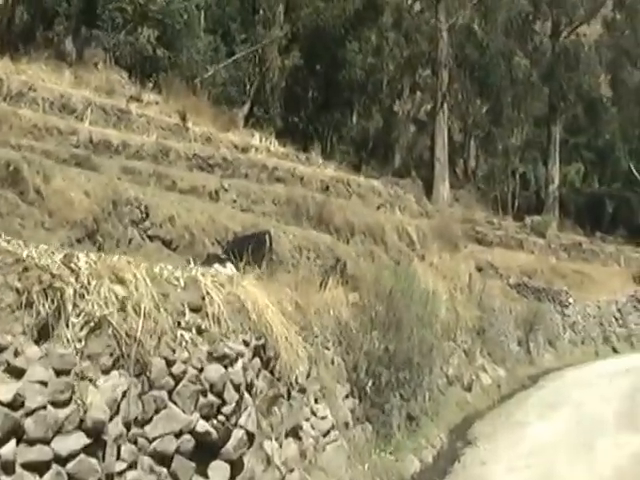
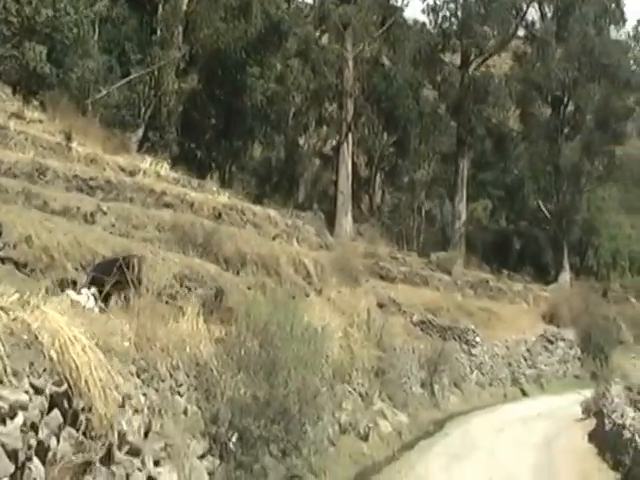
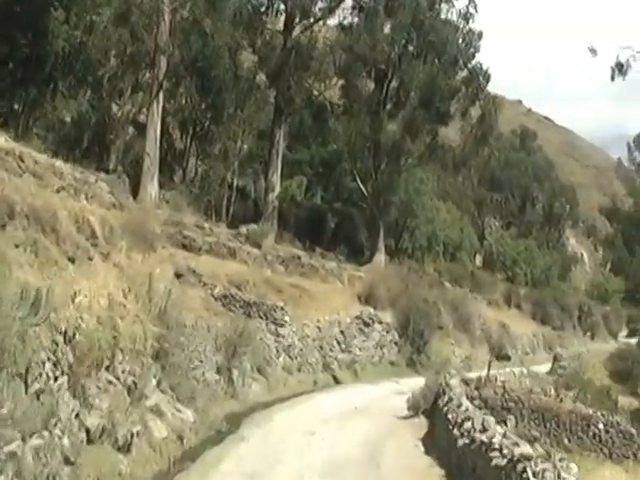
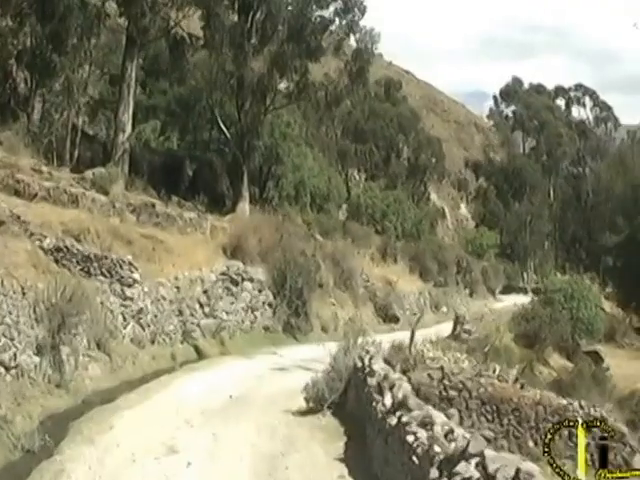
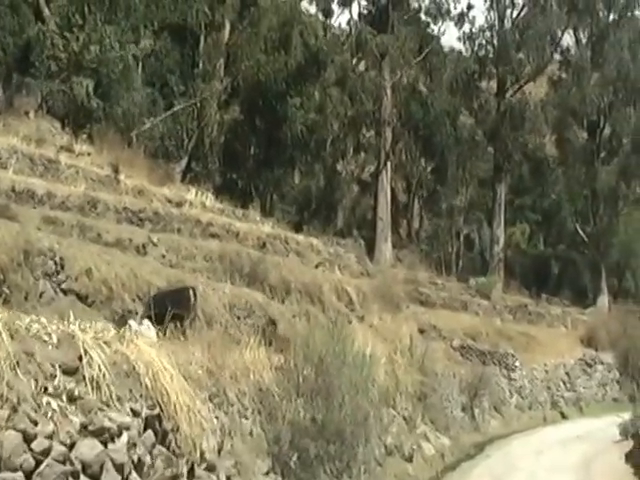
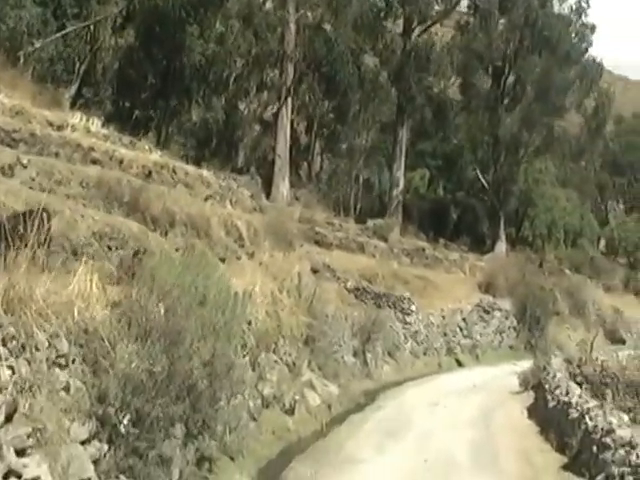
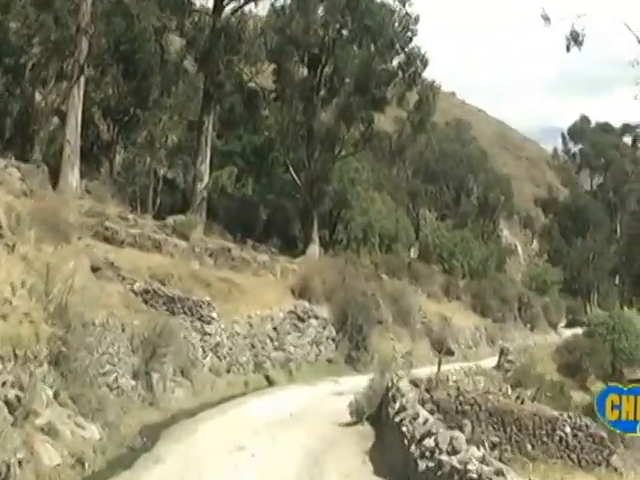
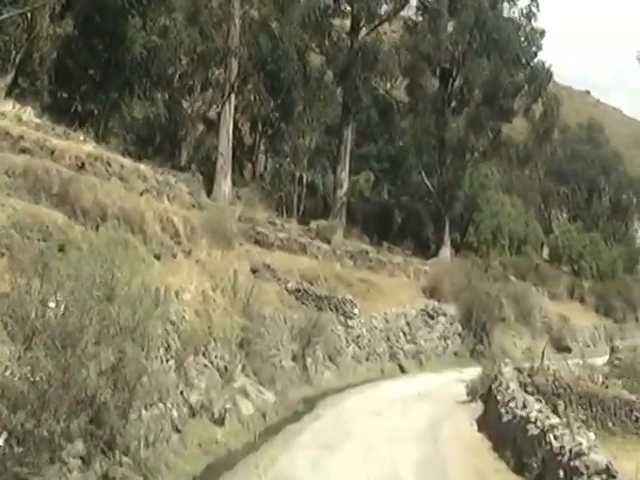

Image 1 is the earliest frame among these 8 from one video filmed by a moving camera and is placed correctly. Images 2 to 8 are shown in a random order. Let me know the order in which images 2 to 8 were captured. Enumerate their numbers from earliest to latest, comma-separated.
5, 2, 6, 8, 3, 7, 4
